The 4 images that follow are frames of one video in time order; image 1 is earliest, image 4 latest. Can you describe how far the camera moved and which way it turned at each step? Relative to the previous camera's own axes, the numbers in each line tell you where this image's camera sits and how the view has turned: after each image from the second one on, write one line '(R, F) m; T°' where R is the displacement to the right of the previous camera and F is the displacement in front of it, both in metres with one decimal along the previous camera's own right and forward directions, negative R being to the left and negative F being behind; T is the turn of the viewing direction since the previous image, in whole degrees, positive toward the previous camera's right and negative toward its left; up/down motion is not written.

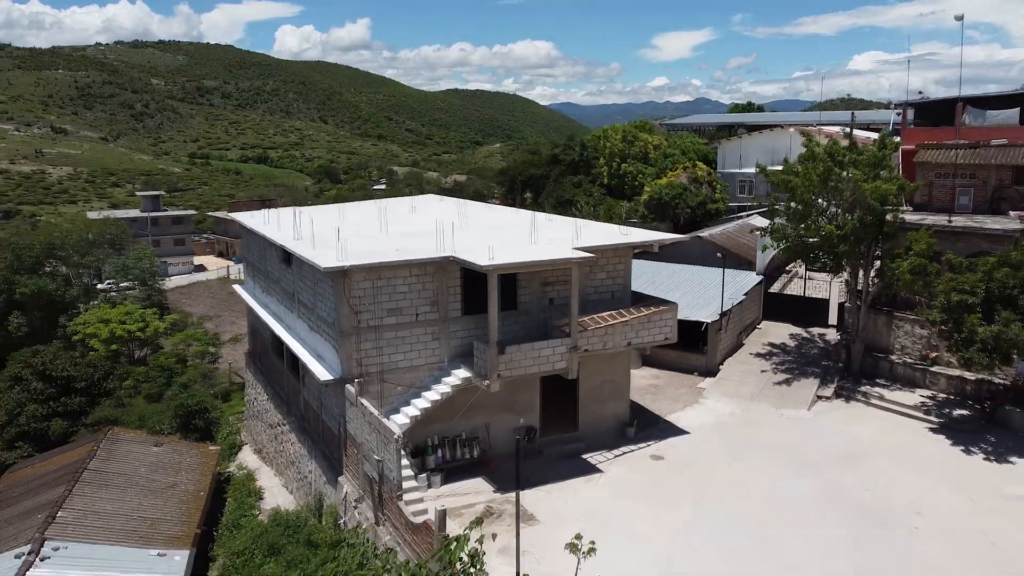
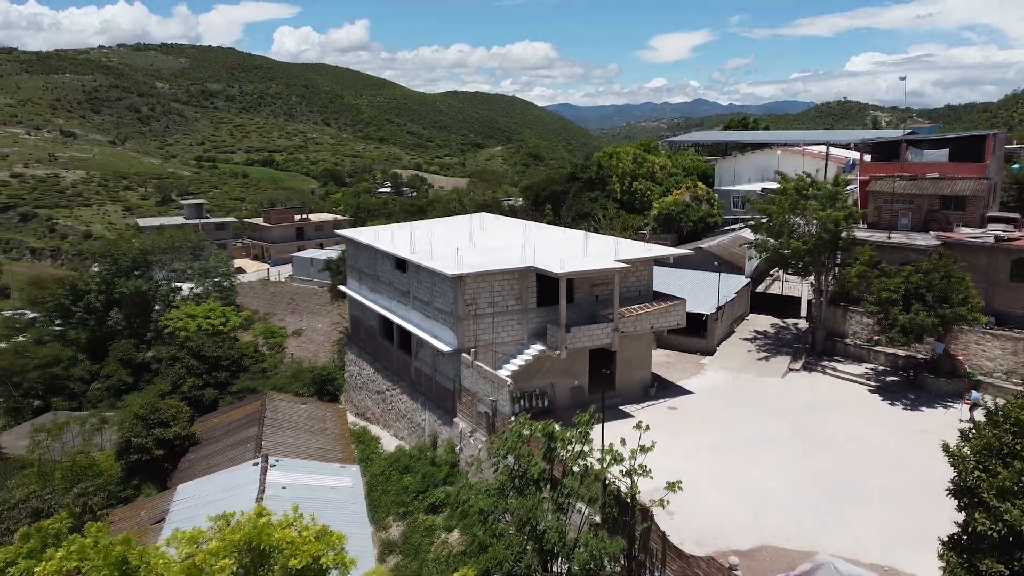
(-1.3, -5.0) m; 0°
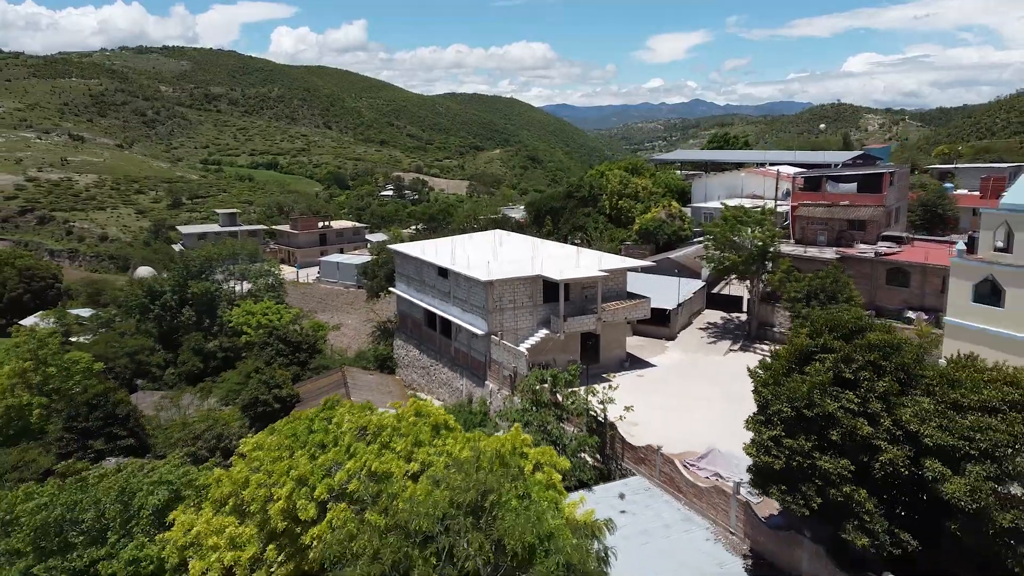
(-0.5, -6.7) m; 0°
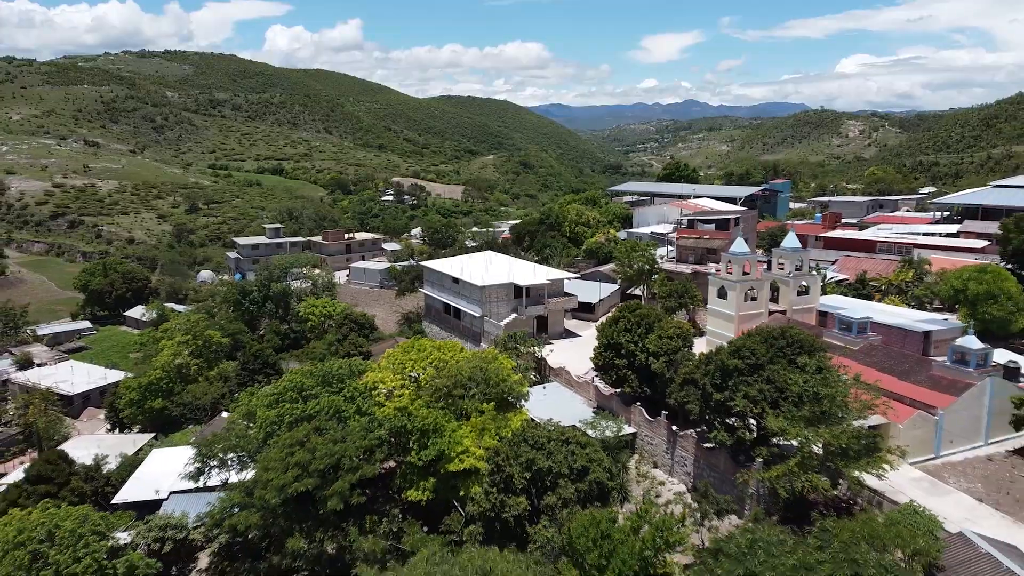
(+0.5, -16.9) m; 0°
